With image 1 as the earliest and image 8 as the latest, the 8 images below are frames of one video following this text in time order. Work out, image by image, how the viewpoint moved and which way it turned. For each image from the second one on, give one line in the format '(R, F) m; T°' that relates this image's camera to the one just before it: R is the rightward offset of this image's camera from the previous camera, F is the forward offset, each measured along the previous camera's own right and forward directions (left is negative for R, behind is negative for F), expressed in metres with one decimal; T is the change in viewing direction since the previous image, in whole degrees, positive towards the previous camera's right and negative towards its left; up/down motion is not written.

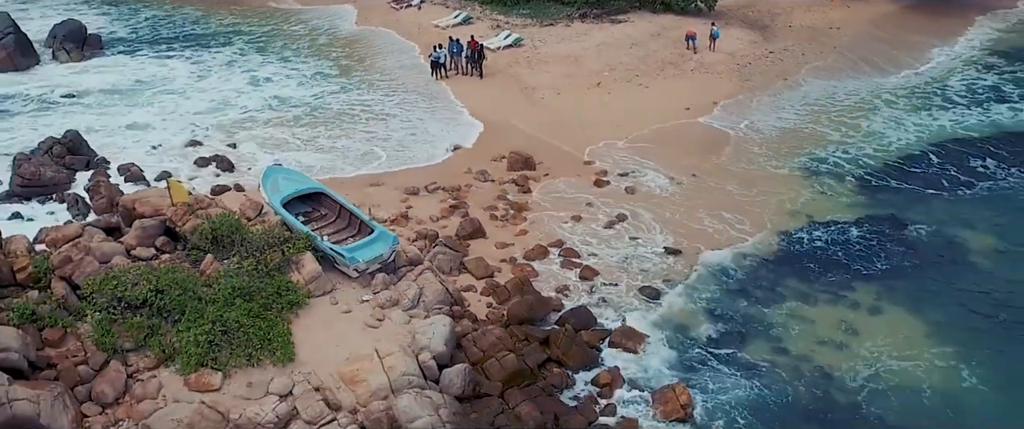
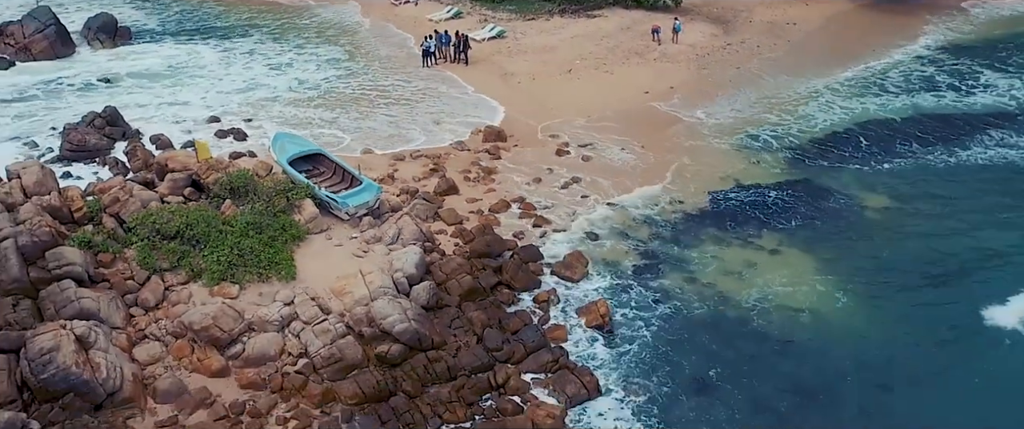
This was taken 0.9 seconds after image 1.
(+1.4, -3.9) m; -1°
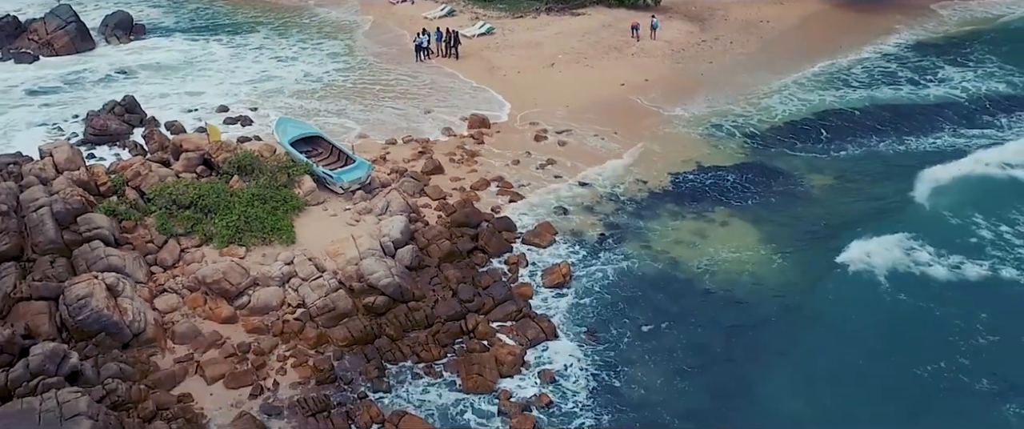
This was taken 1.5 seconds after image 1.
(+0.9, -2.6) m; 0°
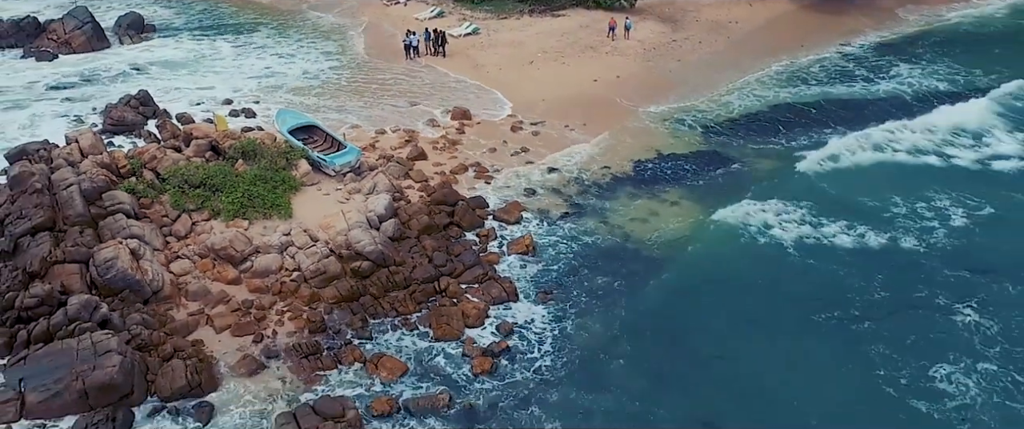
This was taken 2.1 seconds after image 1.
(+1.1, -3.1) m; 0°
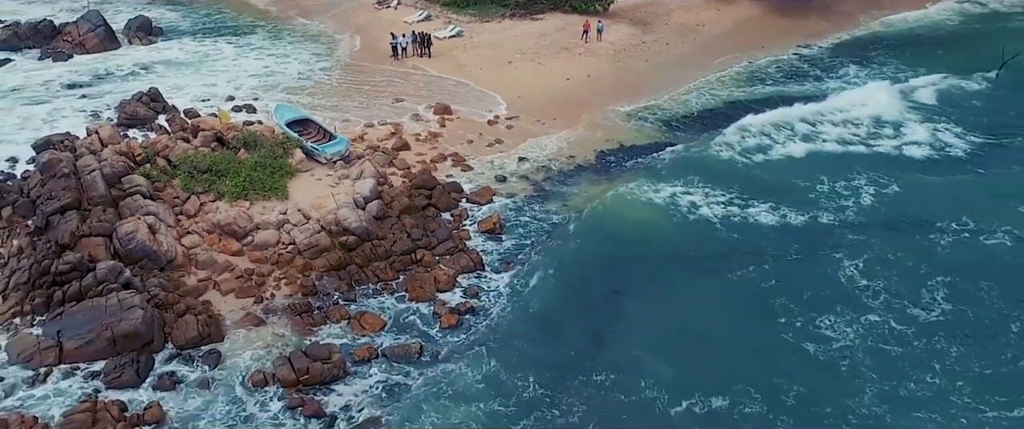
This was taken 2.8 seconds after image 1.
(+1.1, -3.4) m; 0°
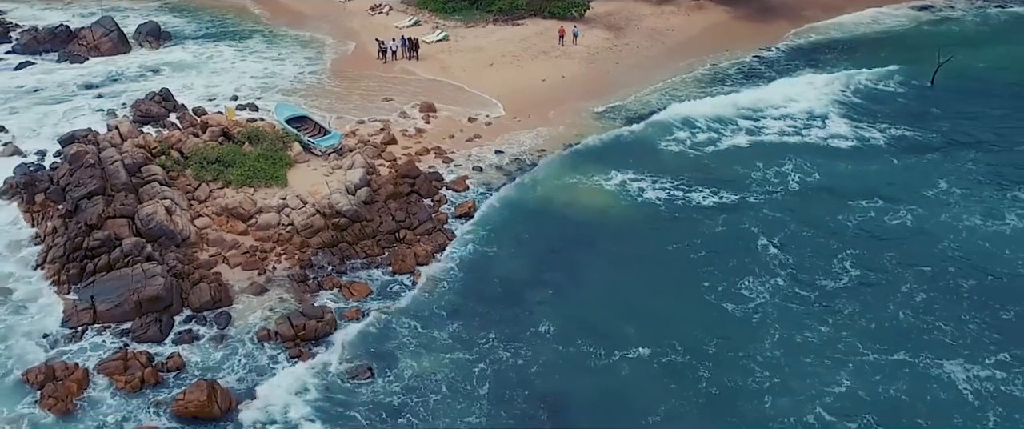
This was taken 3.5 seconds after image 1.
(+1.1, -3.8) m; 0°
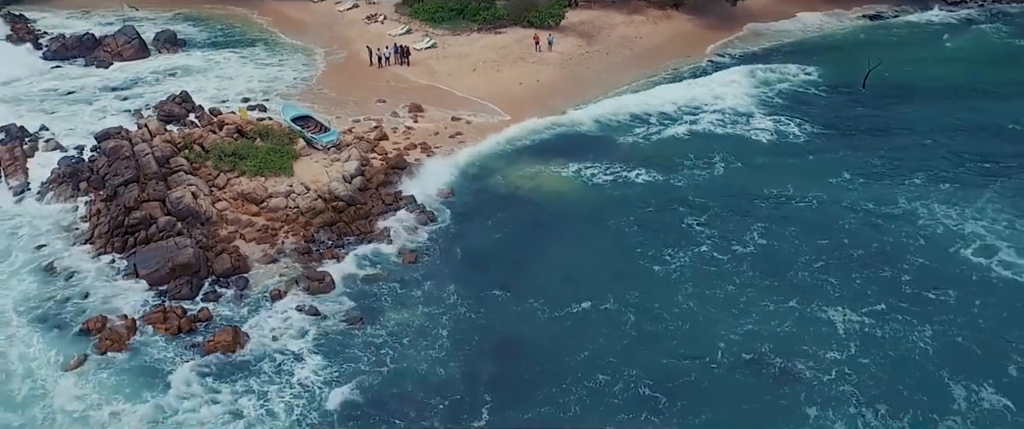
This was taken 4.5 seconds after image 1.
(+1.4, -5.5) m; 0°
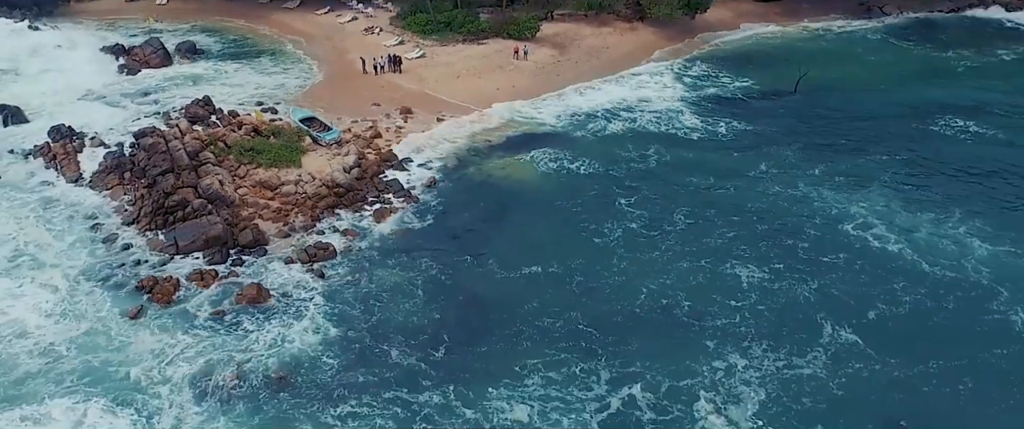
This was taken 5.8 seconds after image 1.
(+1.6, -7.4) m; 0°
